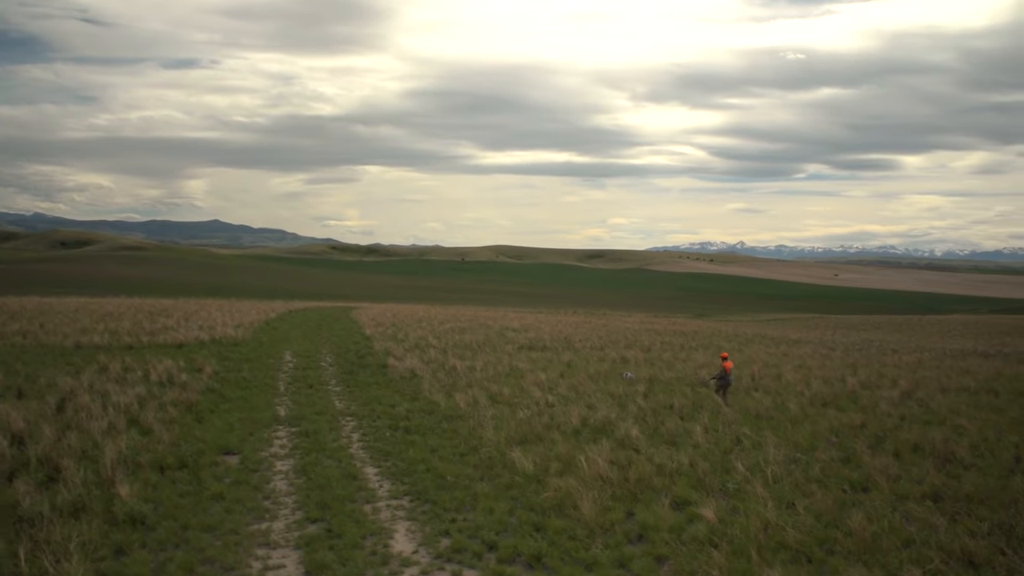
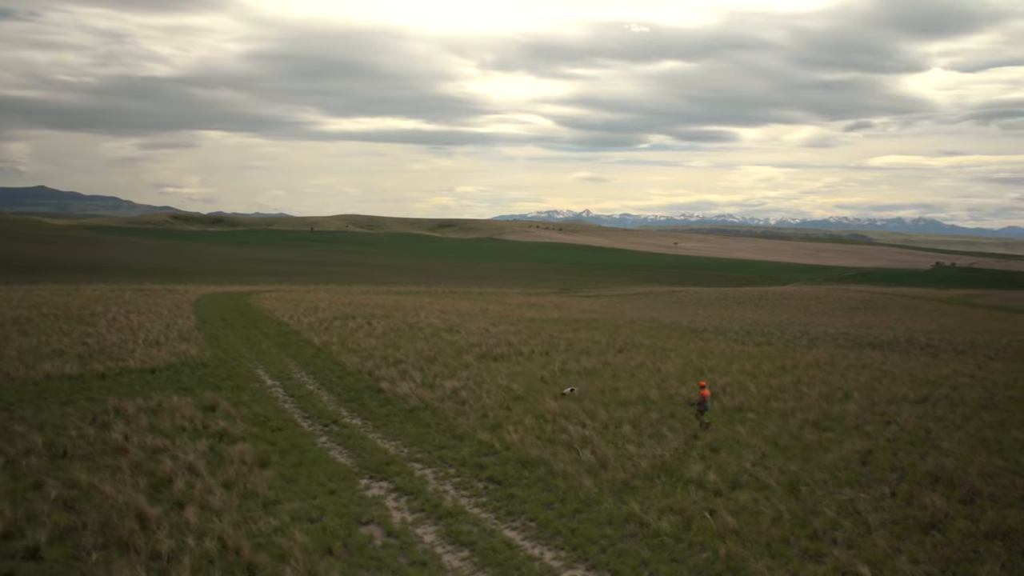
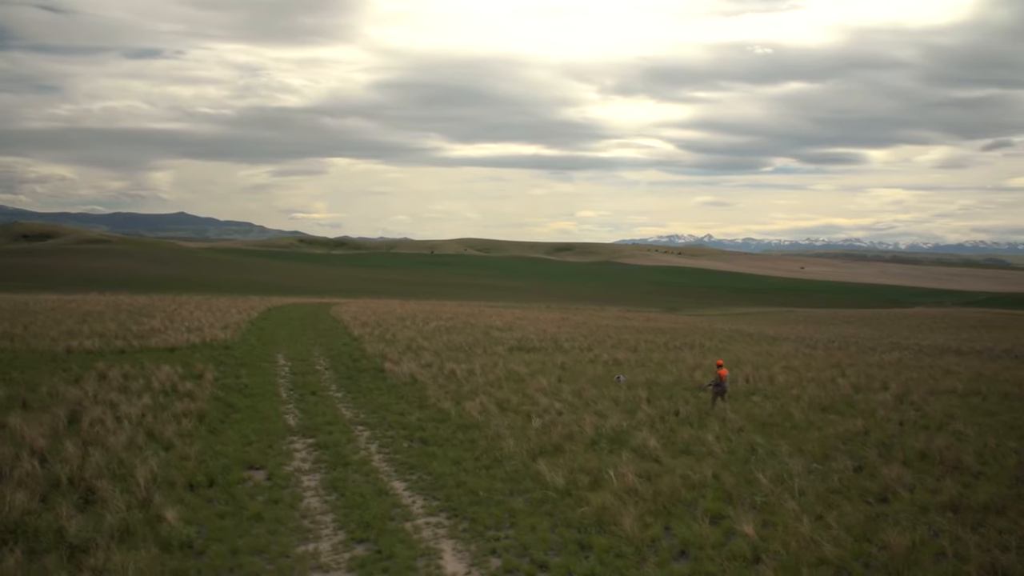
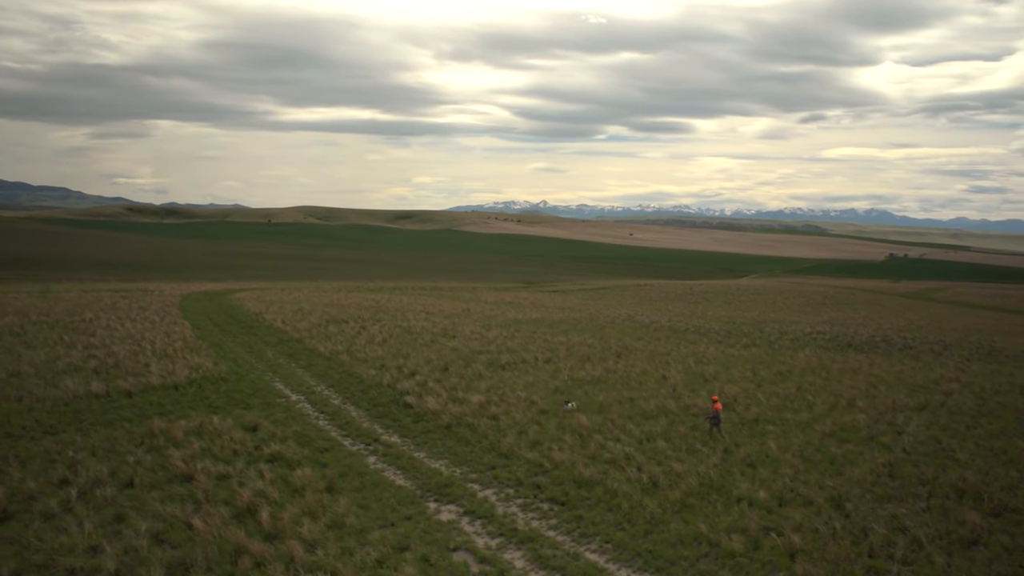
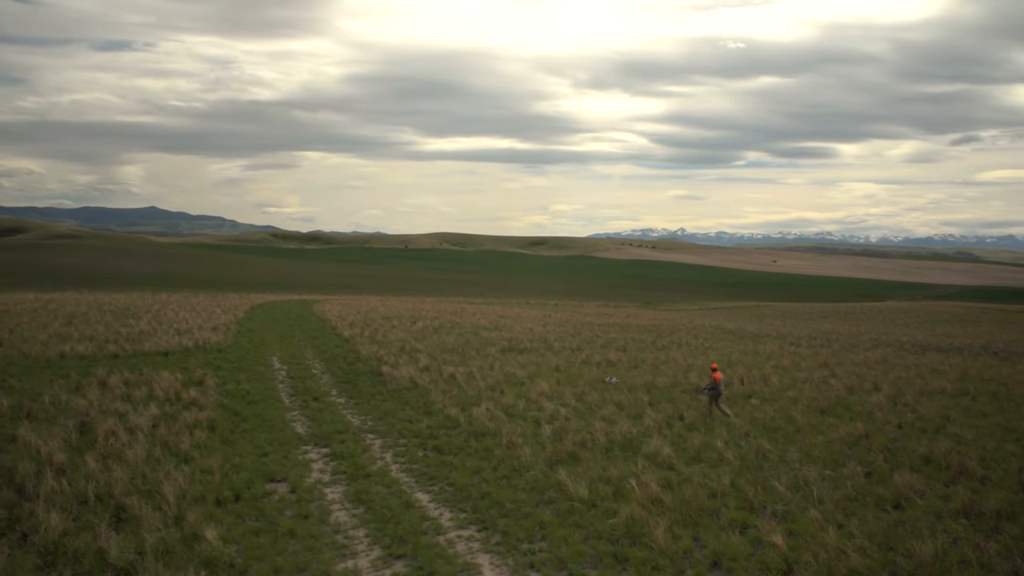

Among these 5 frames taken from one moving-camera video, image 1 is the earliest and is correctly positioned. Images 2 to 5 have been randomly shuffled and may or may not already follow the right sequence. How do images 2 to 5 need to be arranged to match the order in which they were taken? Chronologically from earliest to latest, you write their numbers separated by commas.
3, 5, 2, 4
